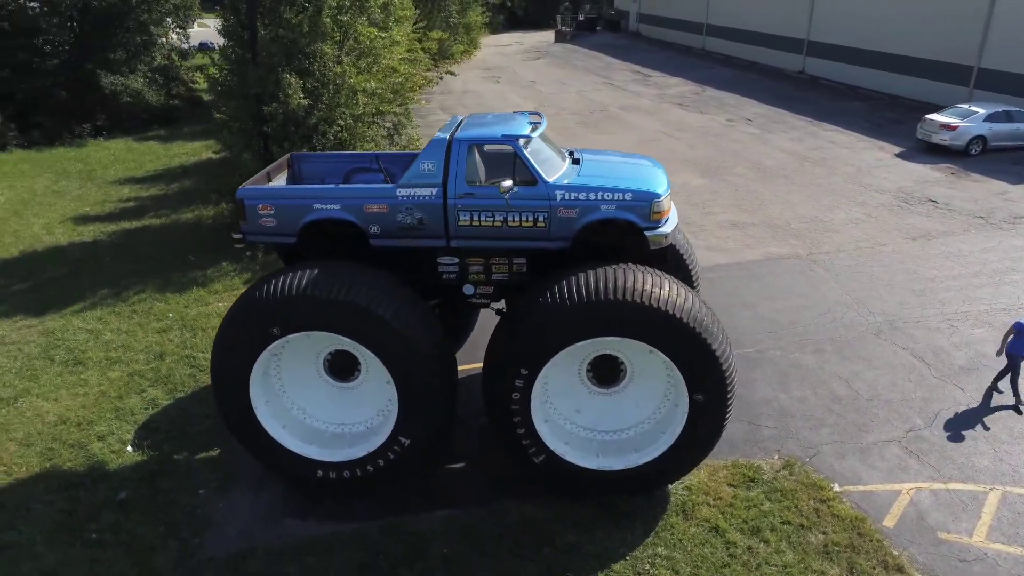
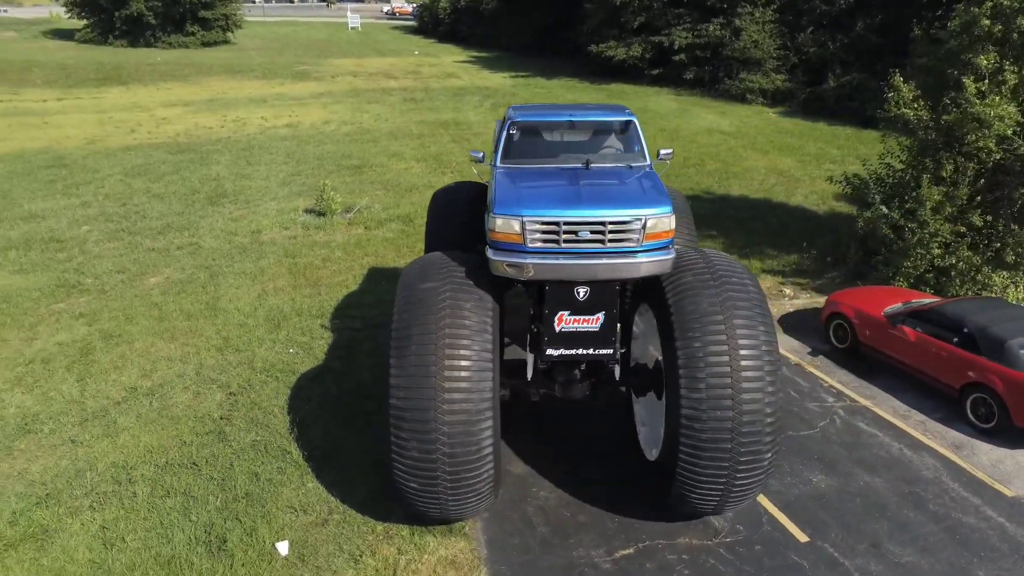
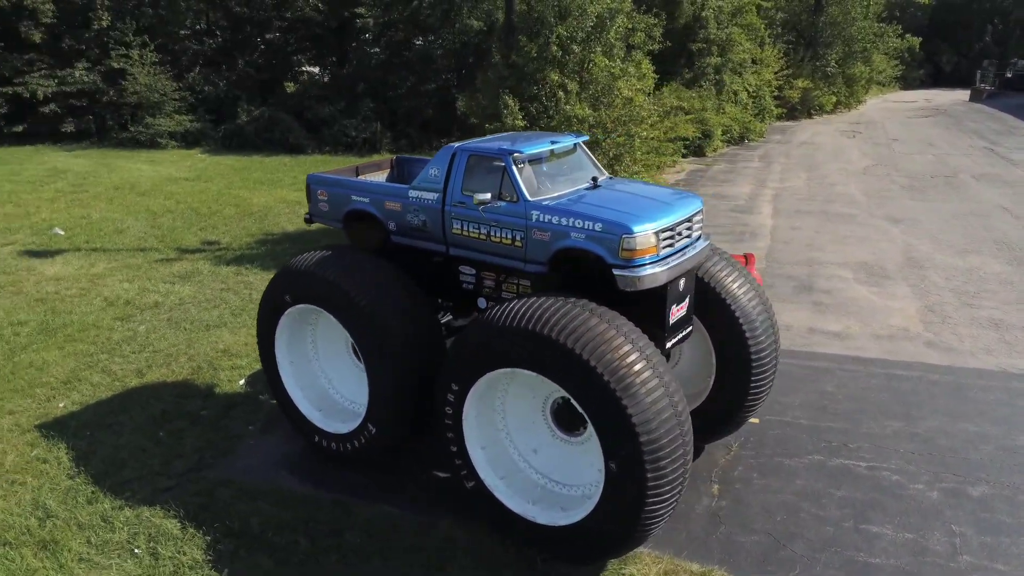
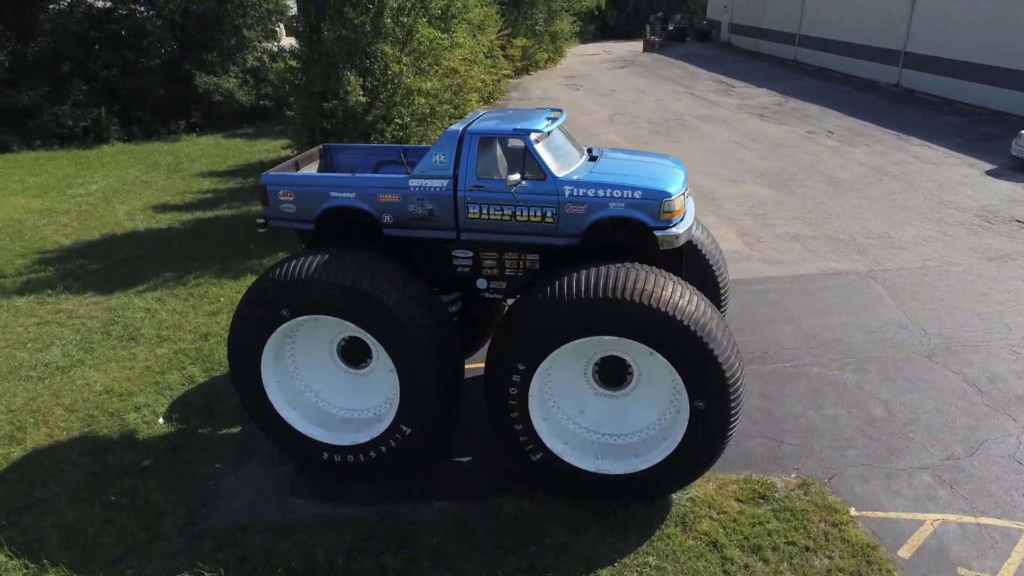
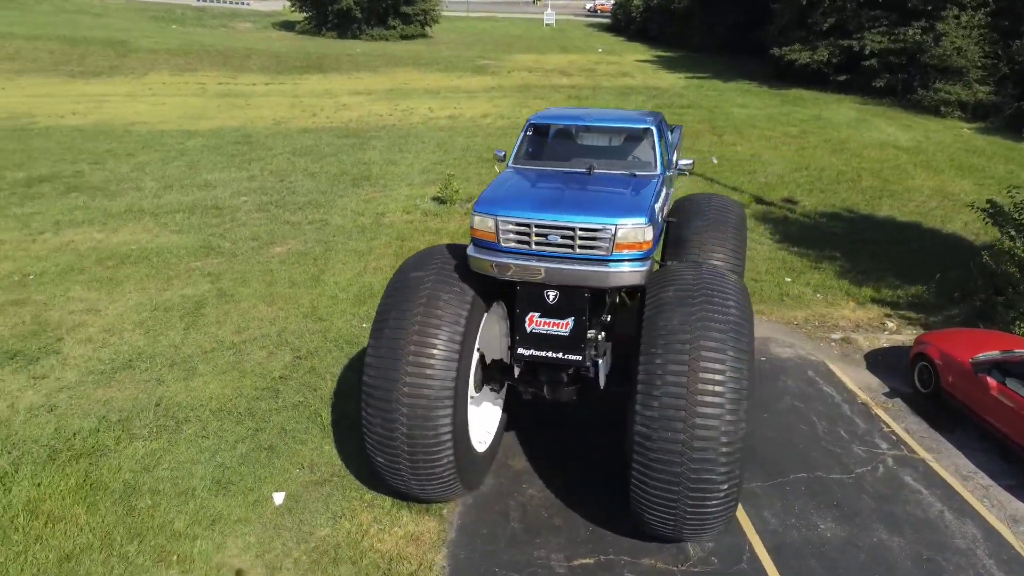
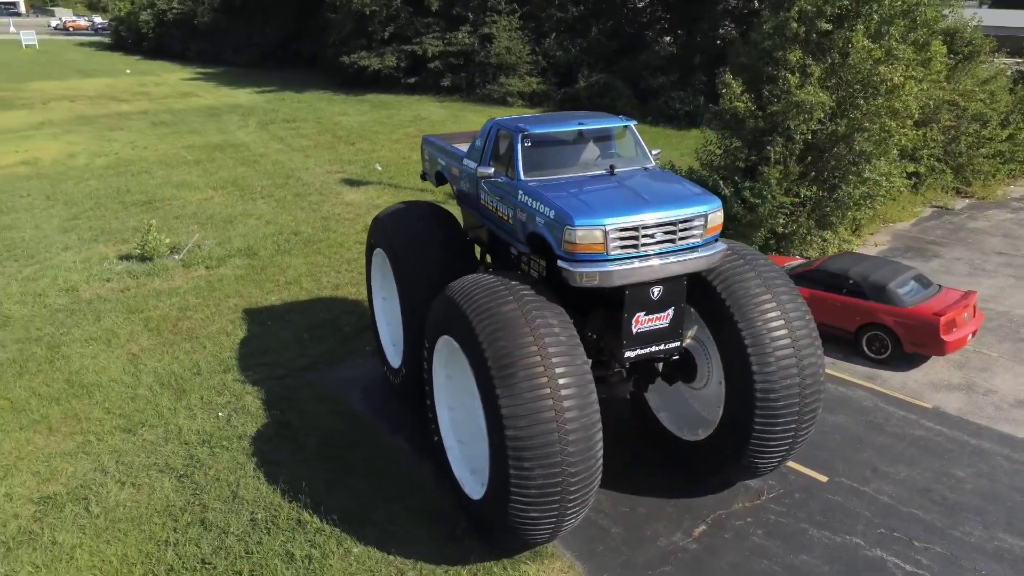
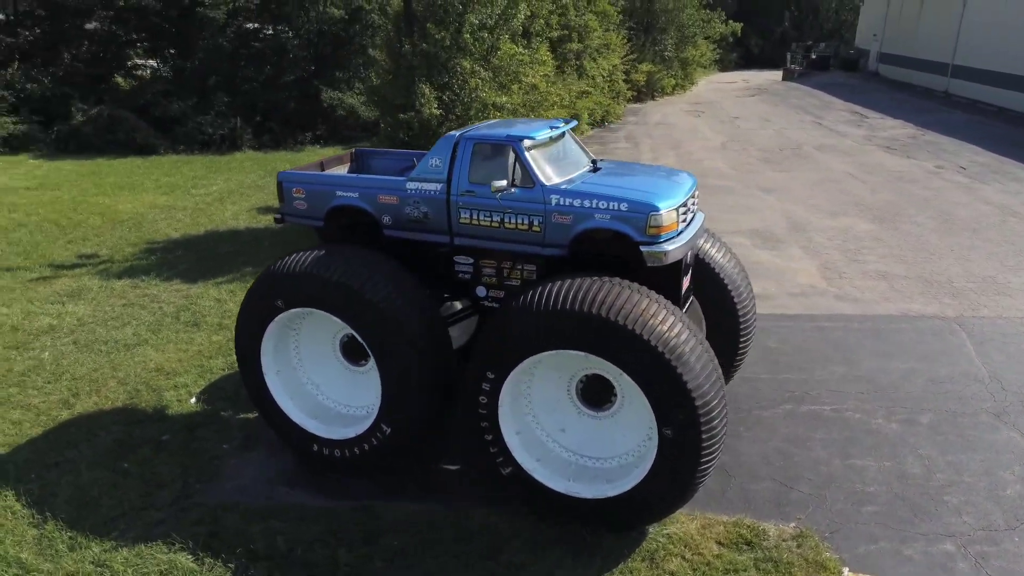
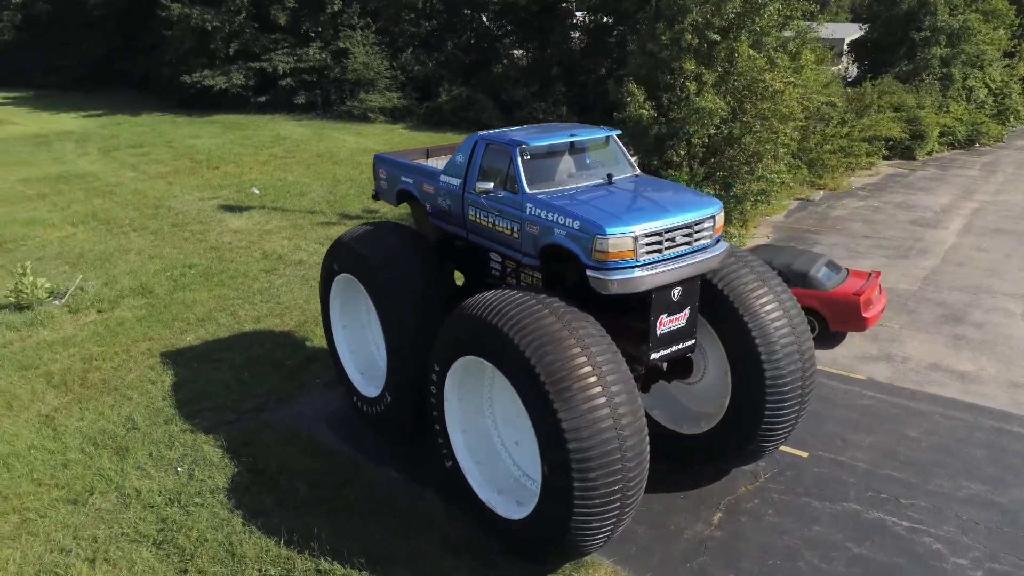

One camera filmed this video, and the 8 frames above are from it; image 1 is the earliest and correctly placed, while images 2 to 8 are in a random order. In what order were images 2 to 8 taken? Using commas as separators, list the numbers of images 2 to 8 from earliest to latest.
4, 7, 3, 8, 6, 2, 5
